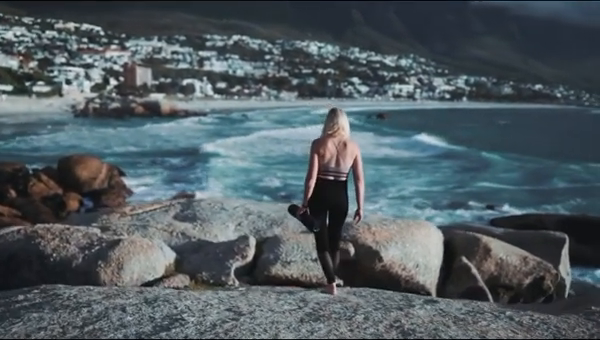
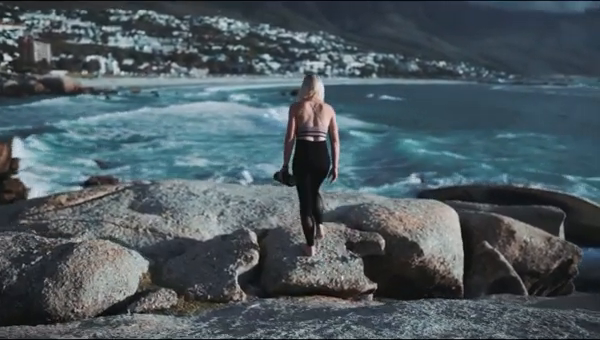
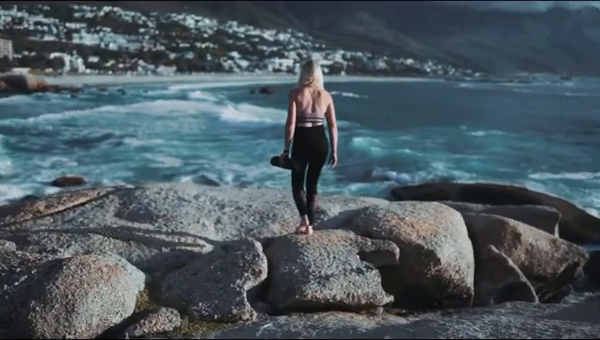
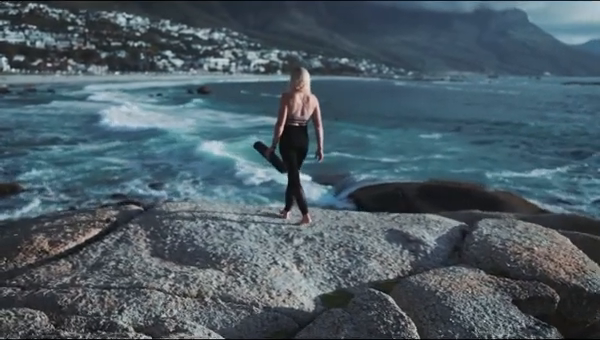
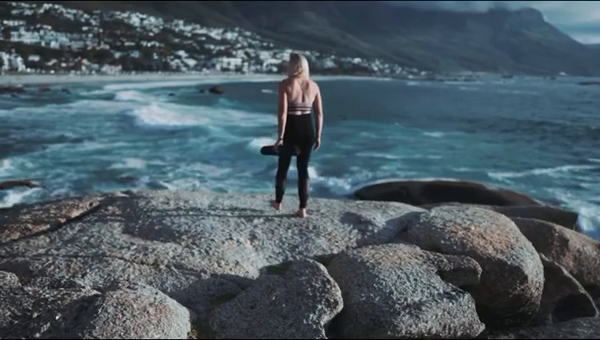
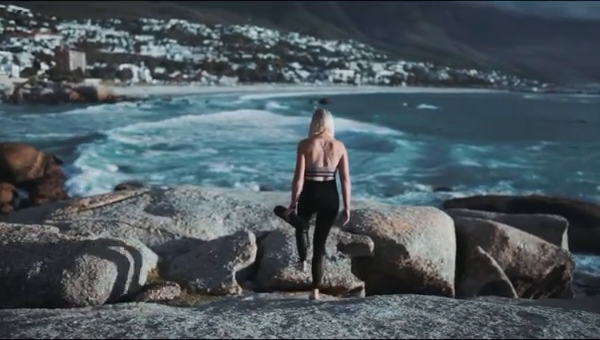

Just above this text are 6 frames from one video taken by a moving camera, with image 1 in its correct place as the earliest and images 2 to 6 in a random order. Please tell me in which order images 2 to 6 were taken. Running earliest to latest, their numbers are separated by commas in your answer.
6, 2, 3, 5, 4
